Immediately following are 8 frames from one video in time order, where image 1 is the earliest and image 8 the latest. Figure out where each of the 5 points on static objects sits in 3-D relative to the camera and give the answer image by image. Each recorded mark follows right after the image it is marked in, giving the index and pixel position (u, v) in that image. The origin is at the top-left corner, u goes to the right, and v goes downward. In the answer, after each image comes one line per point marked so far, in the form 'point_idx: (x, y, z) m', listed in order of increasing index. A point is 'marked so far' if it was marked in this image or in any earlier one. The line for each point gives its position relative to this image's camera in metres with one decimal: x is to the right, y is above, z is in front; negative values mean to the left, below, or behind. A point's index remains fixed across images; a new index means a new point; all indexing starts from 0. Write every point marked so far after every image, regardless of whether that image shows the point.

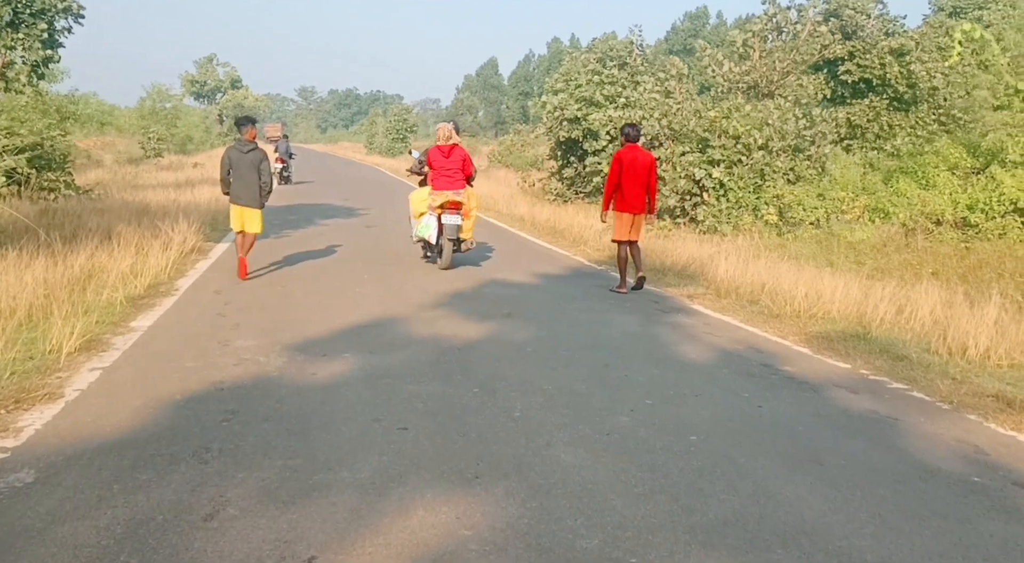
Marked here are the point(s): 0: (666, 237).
0: (+3.2, +0.9, +16.8) m
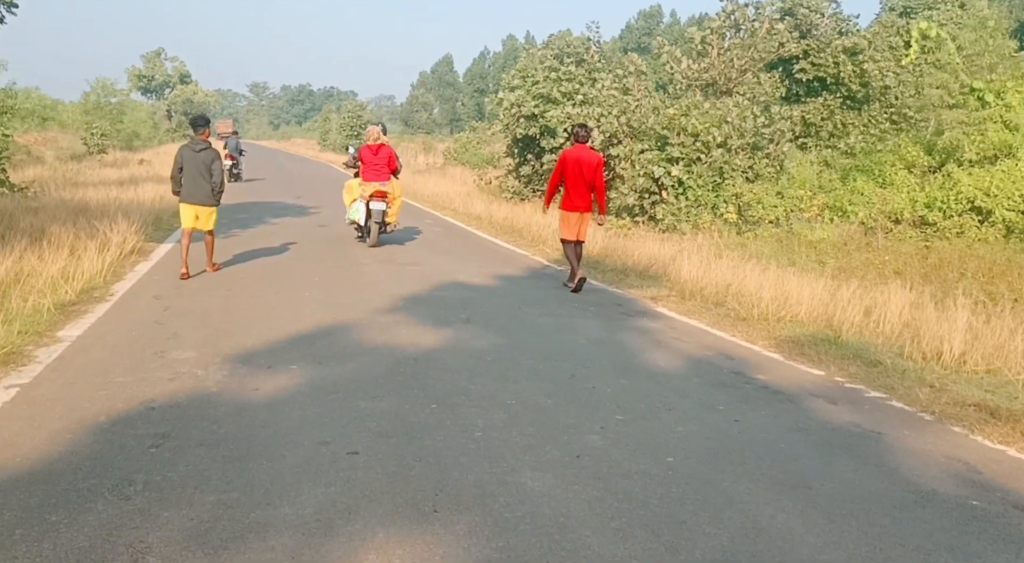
0: (+2.3, +0.9, +16.6) m
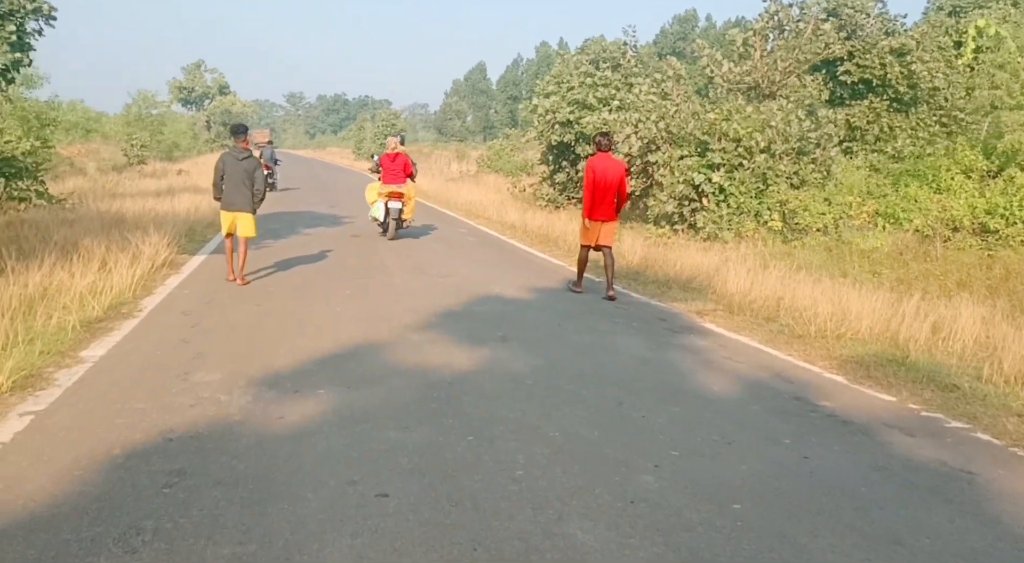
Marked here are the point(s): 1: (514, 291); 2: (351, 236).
0: (+3.1, +0.7, +16.1) m
1: (0.0, -0.1, +10.4) m
2: (-3.5, +1.0, +17.5) m
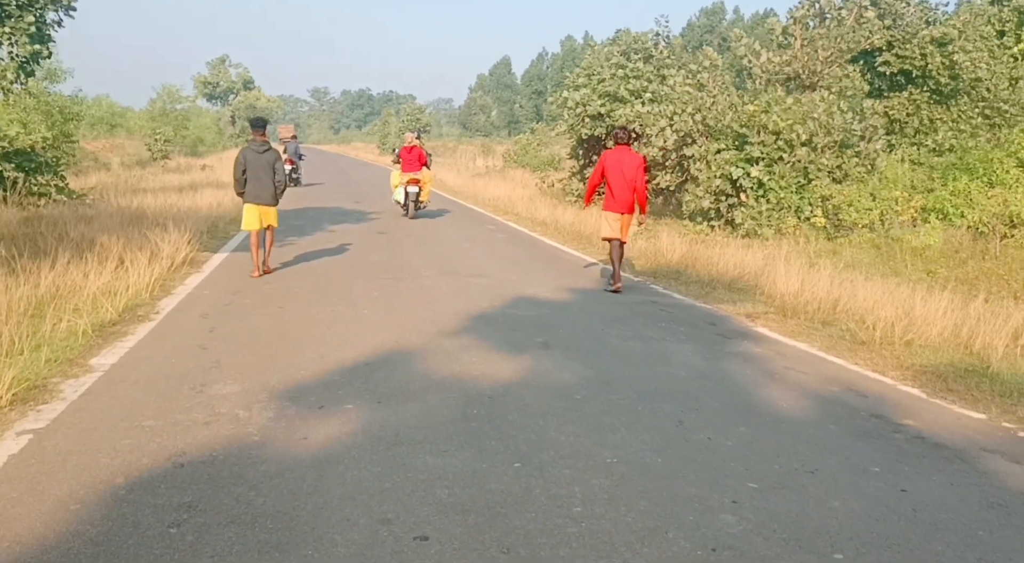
0: (+3.6, +0.7, +15.4) m
1: (+0.5, -0.1, +9.8) m
2: (-2.9, +1.0, +17.1) m
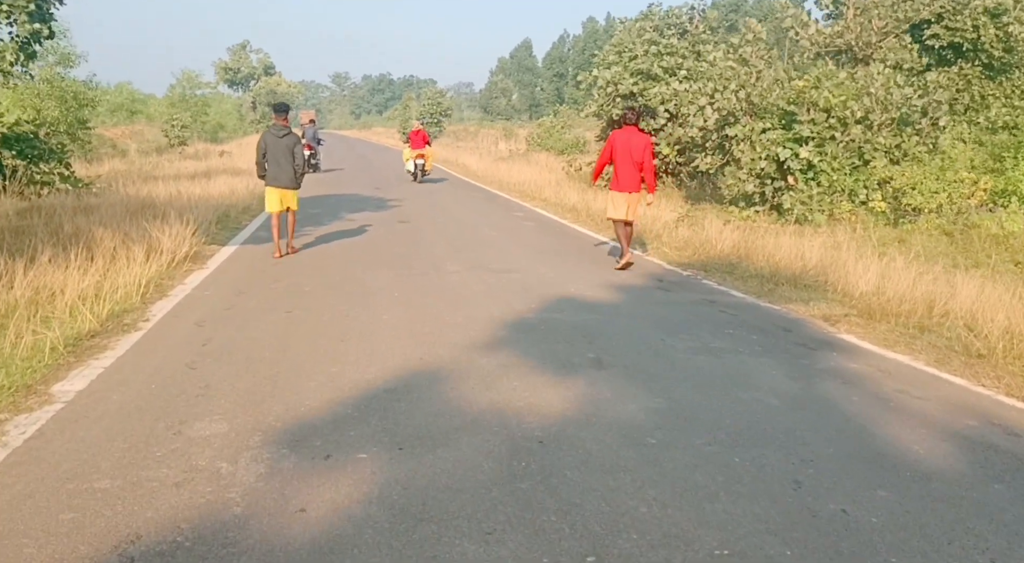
0: (+4.2, +0.9, +14.2) m
1: (+0.9, -0.1, +8.7) m
2: (-2.3, +1.2, +16.0) m
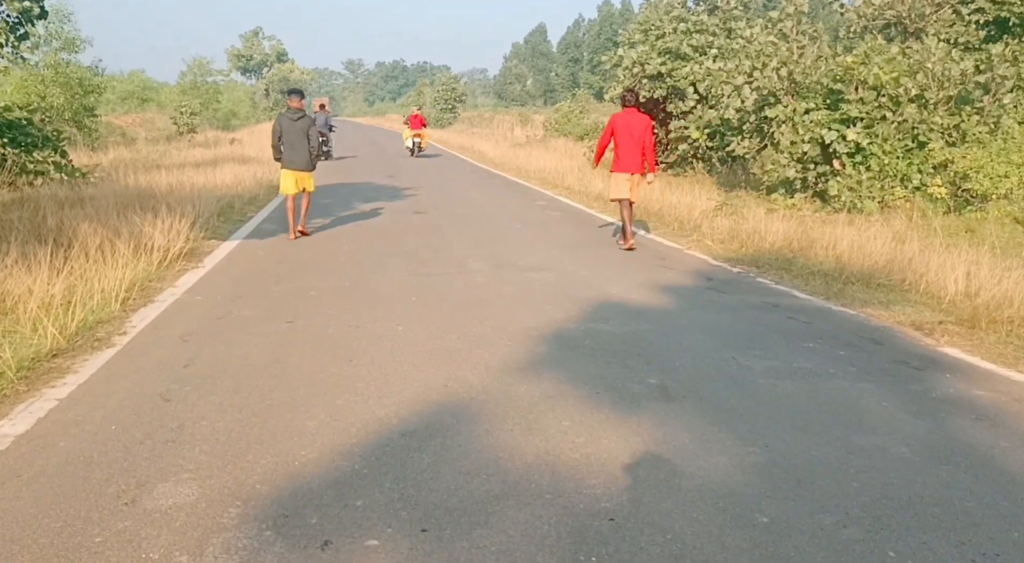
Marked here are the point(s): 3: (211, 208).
0: (+4.6, +1.0, +13.0) m
1: (+1.2, -0.1, +7.6) m
2: (-1.8, +1.3, +14.9) m
3: (-4.9, +1.2, +13.3) m
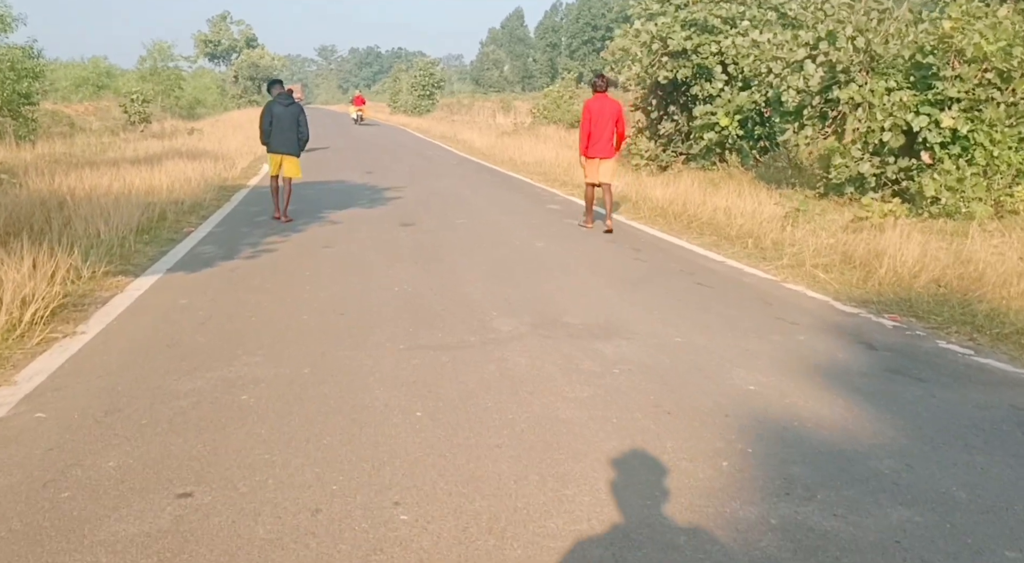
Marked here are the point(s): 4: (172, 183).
0: (+4.8, +0.6, +10.0) m
1: (+1.6, -0.6, +4.5) m
2: (-1.6, +0.9, +11.7) m
3: (-4.7, +0.7, +10.0) m
4: (-5.9, +1.7, +14.2) m
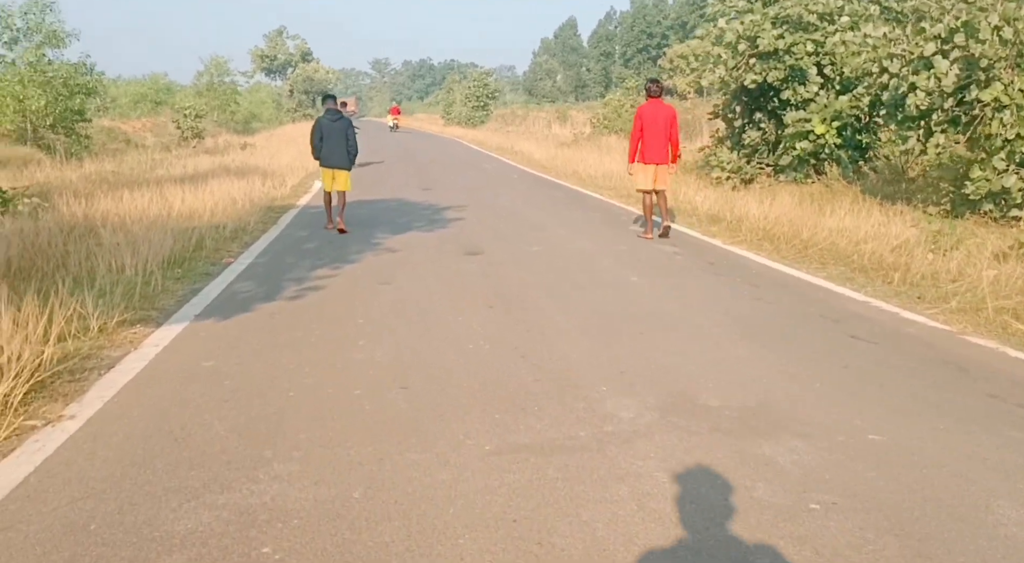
0: (+5.8, +0.2, +8.1) m
1: (+2.1, -1.0, +2.8) m
2: (-0.6, +0.4, +10.2) m
3: (-3.7, +0.3, +8.7) m
4: (-4.7, +1.2, +13.0) m
